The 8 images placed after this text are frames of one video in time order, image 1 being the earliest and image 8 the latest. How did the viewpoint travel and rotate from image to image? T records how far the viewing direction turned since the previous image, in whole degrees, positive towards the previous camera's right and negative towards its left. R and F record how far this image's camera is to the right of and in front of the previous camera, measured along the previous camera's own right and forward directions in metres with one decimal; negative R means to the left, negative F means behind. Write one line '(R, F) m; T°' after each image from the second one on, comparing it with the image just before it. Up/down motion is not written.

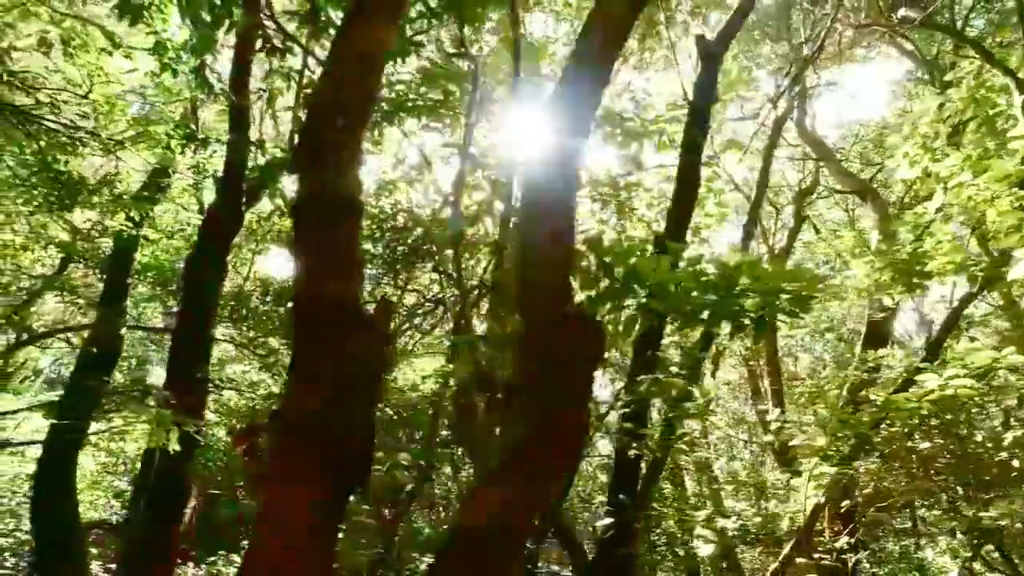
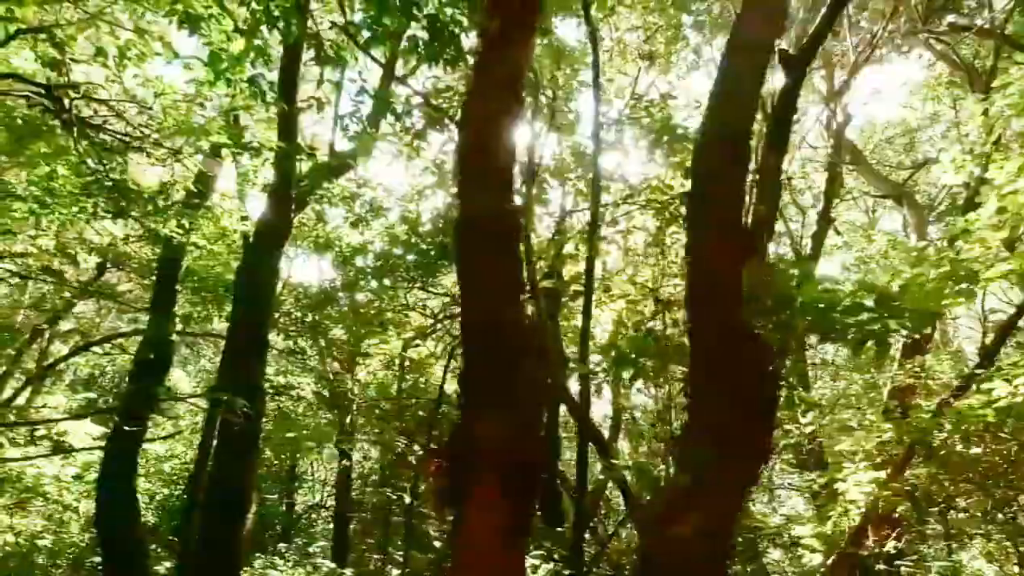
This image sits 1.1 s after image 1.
(-0.8, -0.1) m; 0°
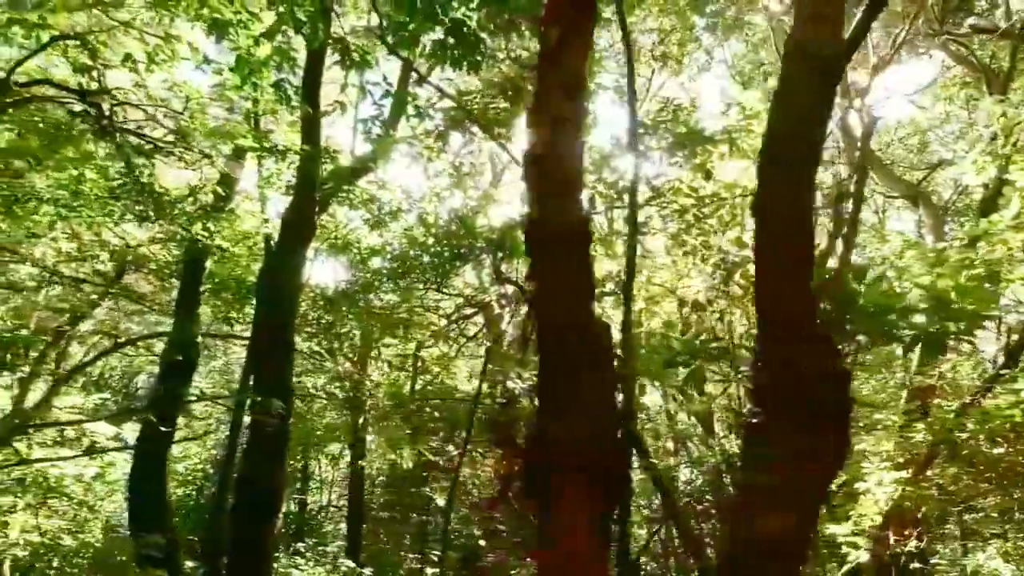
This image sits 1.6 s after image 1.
(-0.4, -0.1) m; 0°
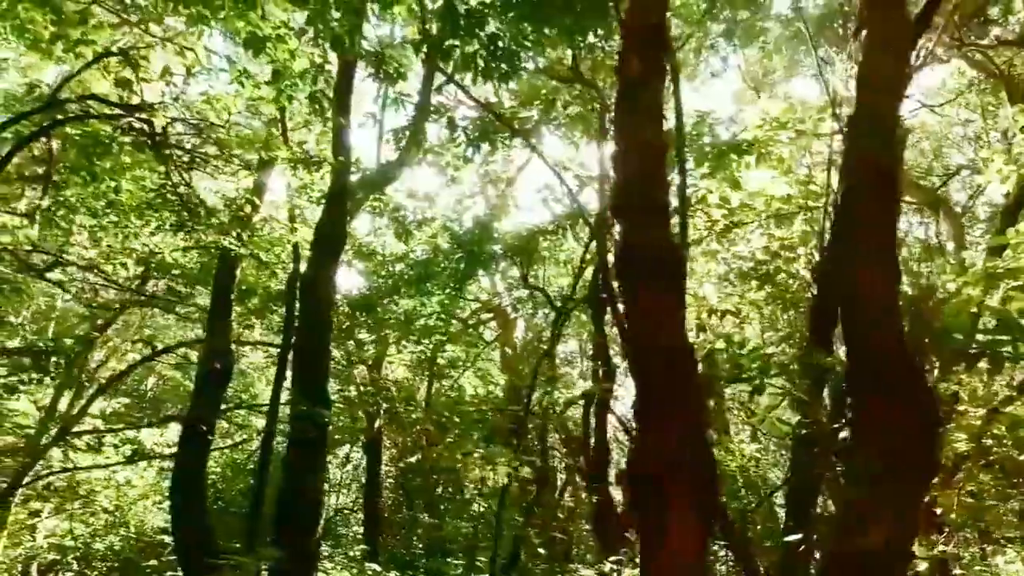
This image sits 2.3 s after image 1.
(-0.5, -0.1) m; 0°
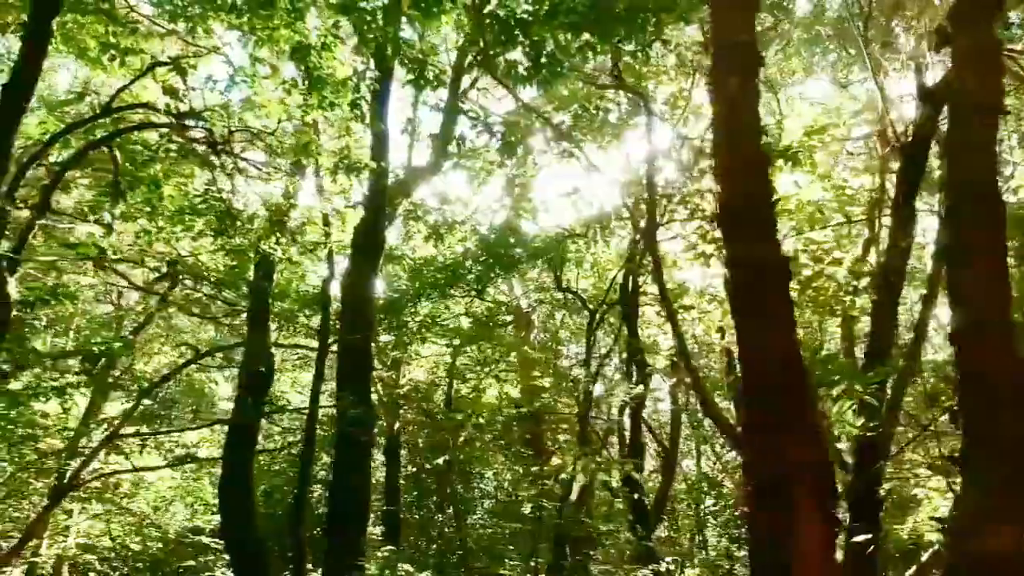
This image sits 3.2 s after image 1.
(-0.7, -0.1) m; 0°
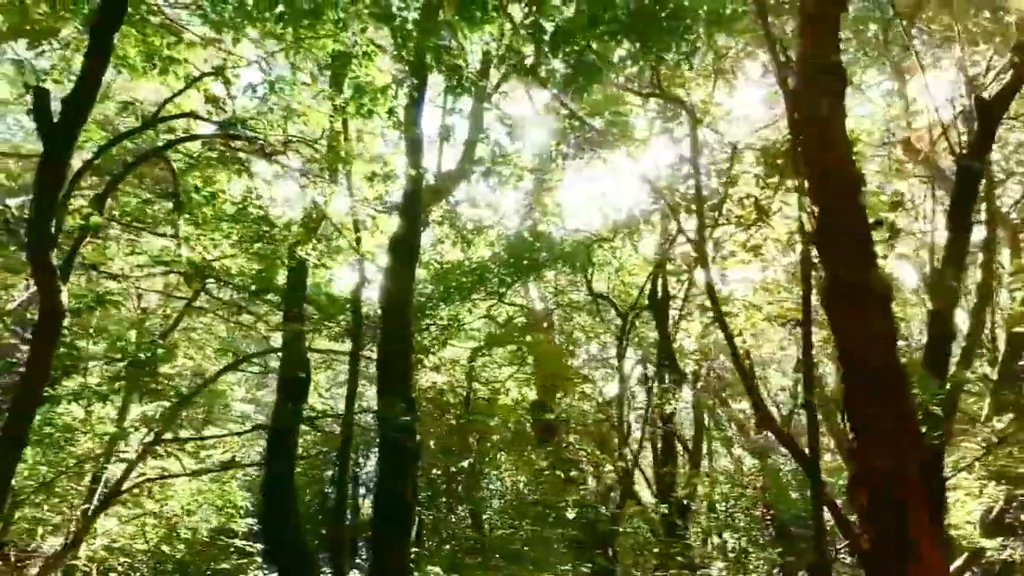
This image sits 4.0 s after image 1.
(-0.7, -0.1) m; 0°
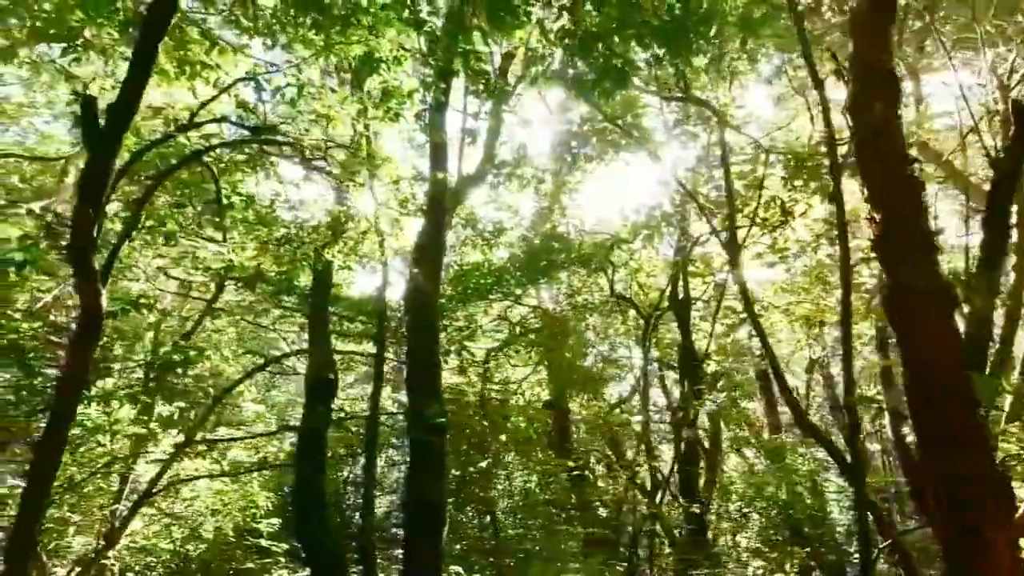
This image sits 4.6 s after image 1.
(-0.4, -0.1) m; 0°
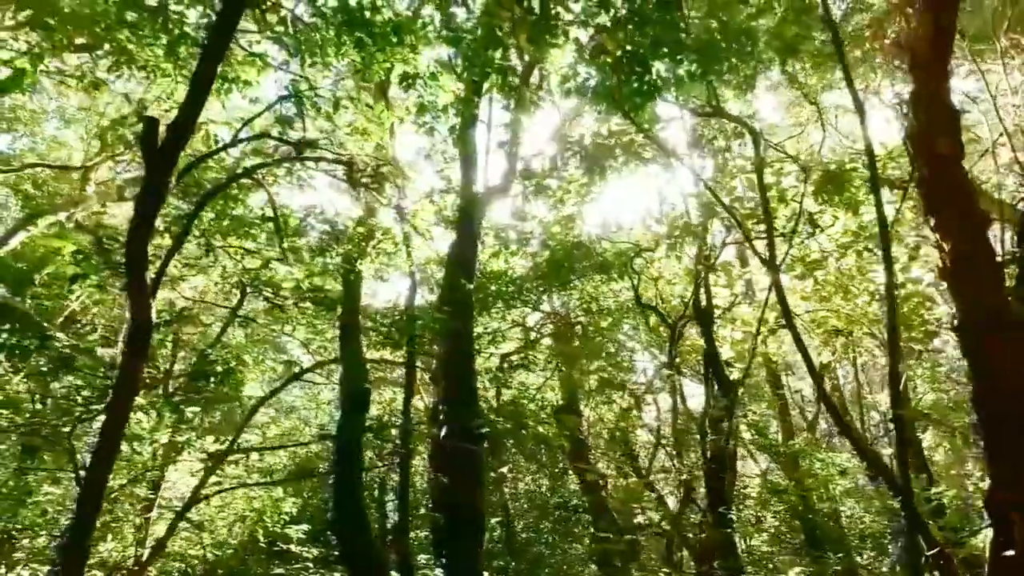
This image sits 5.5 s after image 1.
(-0.6, -0.2) m; 0°
